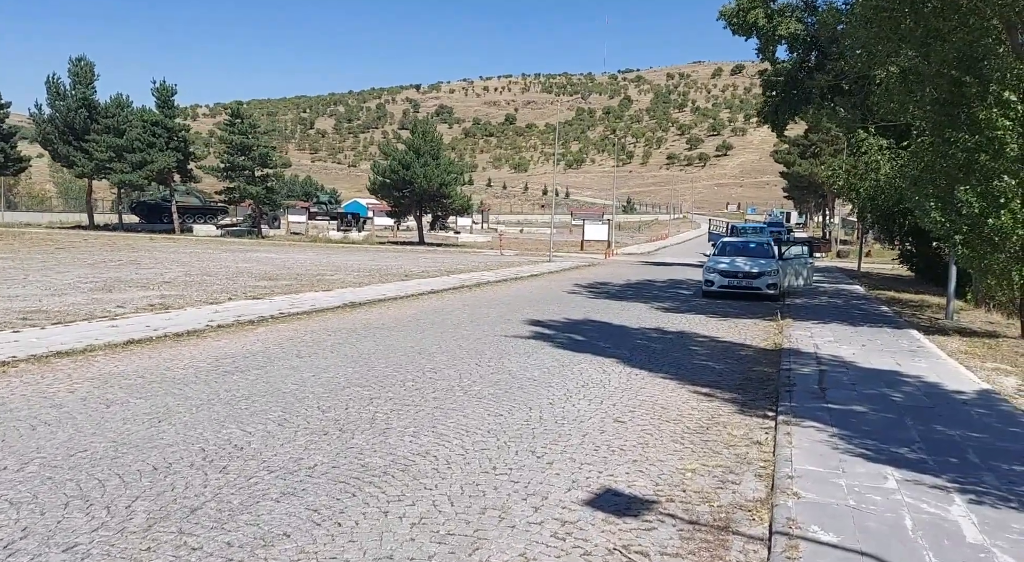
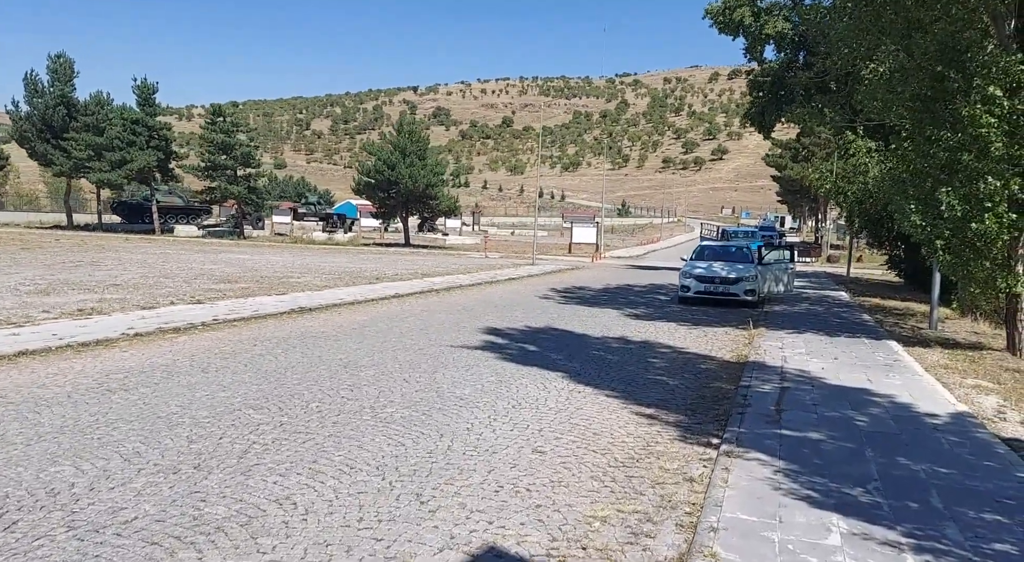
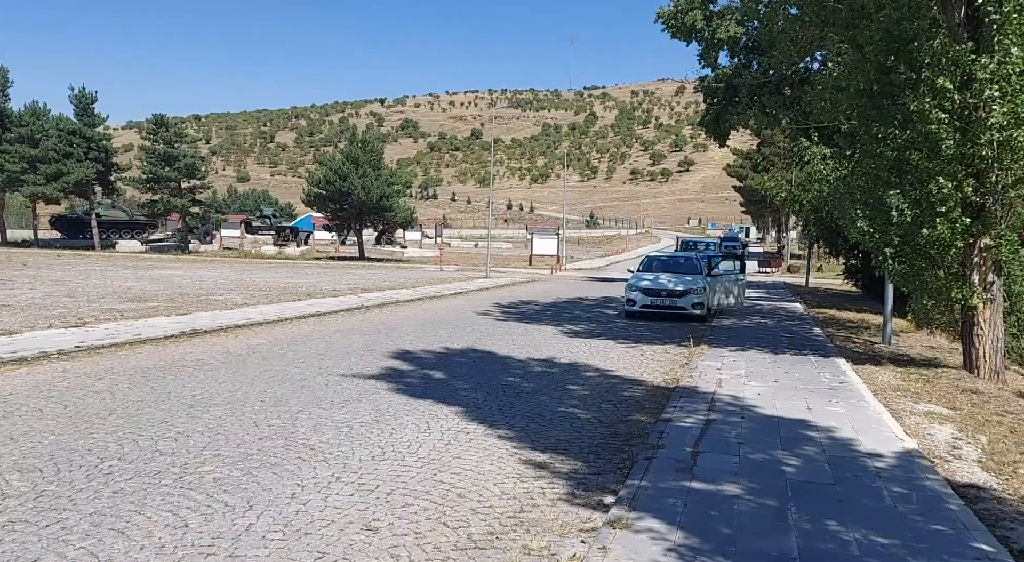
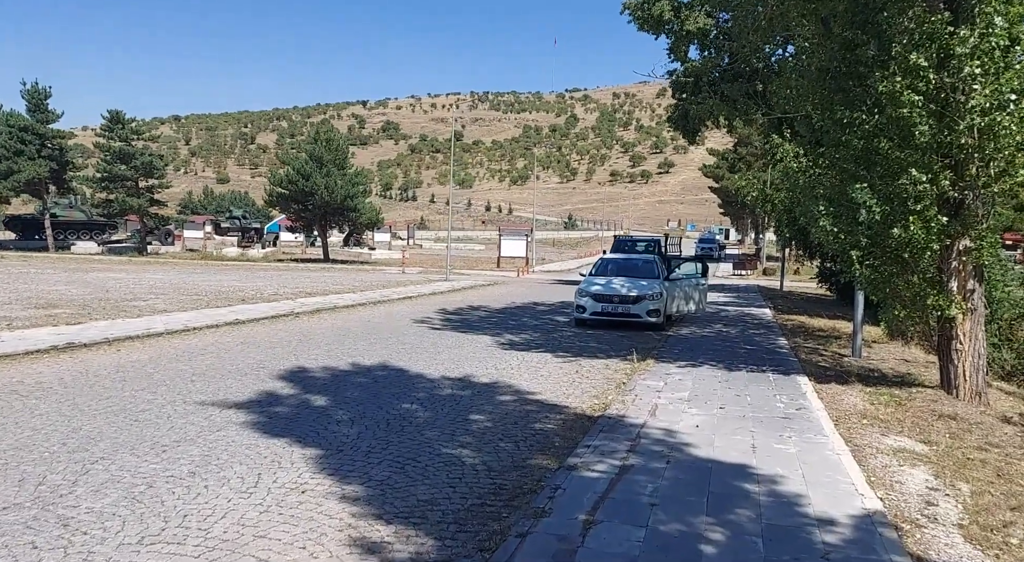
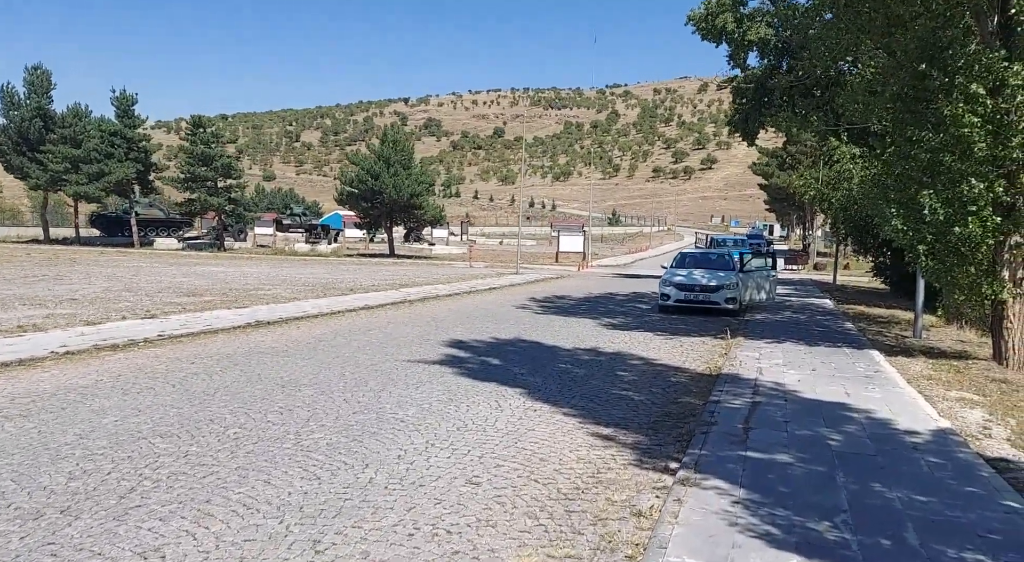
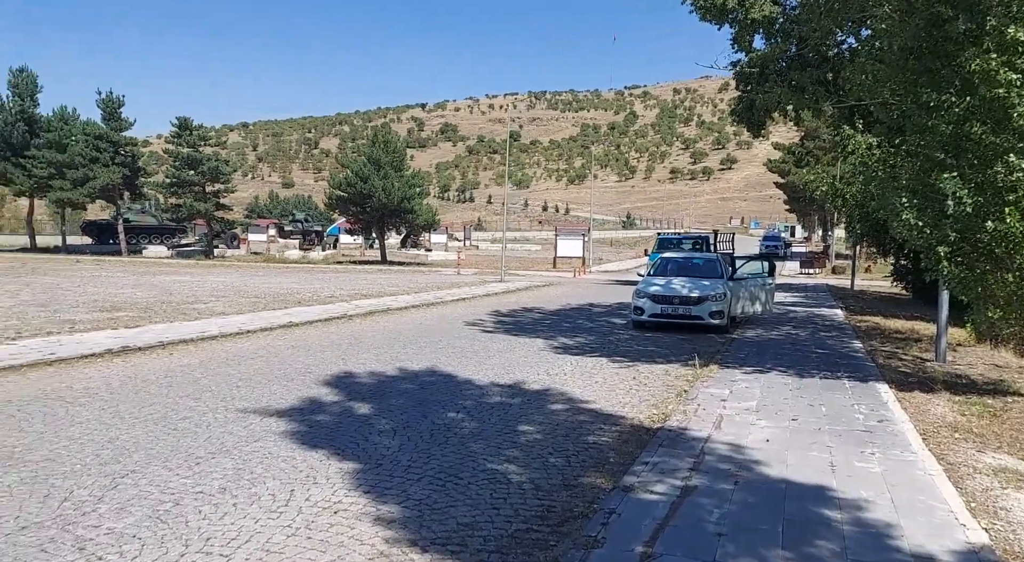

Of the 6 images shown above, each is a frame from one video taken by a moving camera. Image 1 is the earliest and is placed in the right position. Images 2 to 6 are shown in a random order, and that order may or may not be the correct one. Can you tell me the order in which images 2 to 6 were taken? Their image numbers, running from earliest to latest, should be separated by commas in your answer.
2, 5, 3, 4, 6
